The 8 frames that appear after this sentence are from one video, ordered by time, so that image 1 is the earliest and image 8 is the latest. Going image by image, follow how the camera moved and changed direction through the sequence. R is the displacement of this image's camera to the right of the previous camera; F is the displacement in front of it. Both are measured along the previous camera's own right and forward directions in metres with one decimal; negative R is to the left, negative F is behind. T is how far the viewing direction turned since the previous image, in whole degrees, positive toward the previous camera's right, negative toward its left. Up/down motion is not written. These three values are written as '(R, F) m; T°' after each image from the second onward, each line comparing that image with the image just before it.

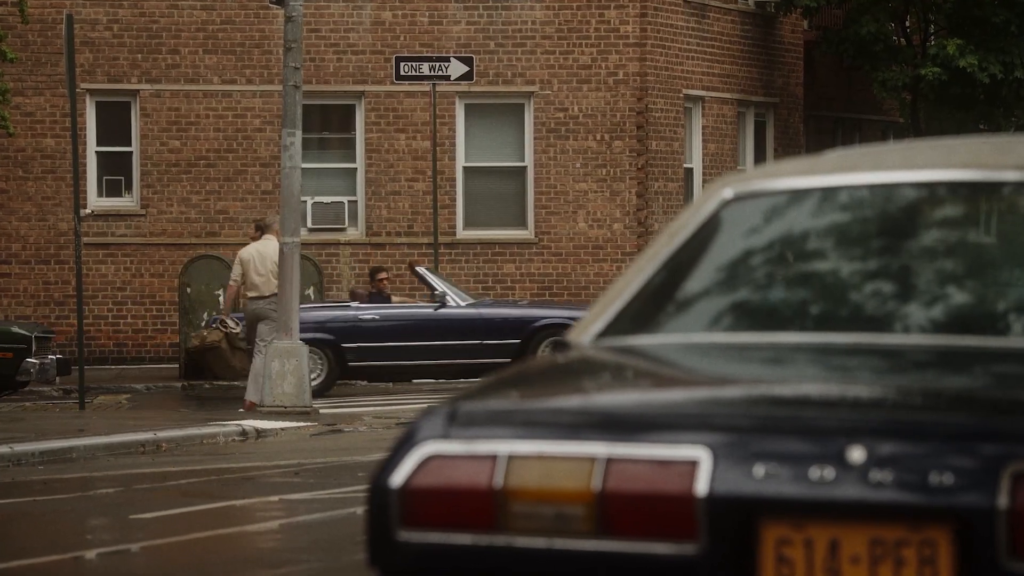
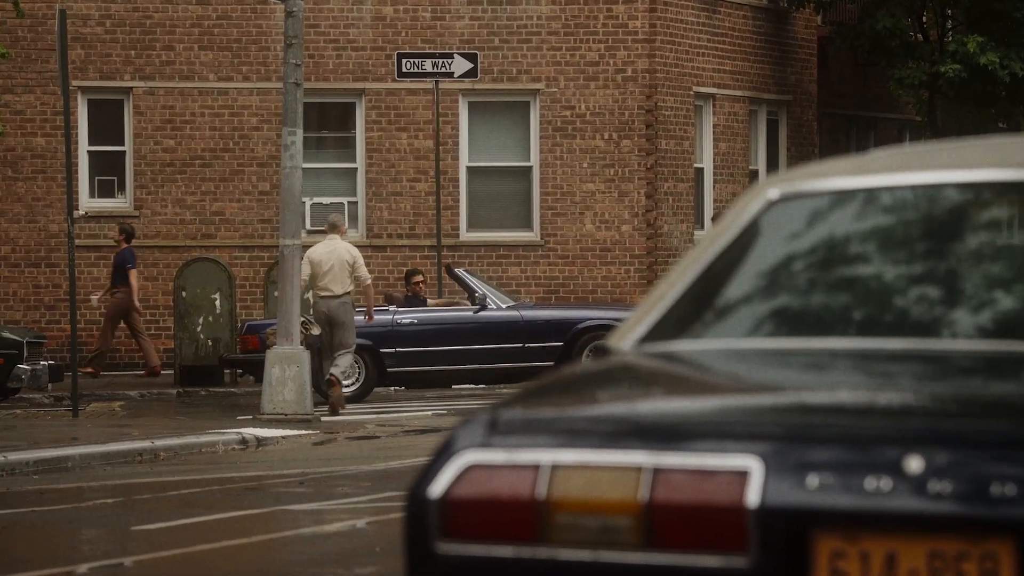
(-0.1, +0.7) m; 0°
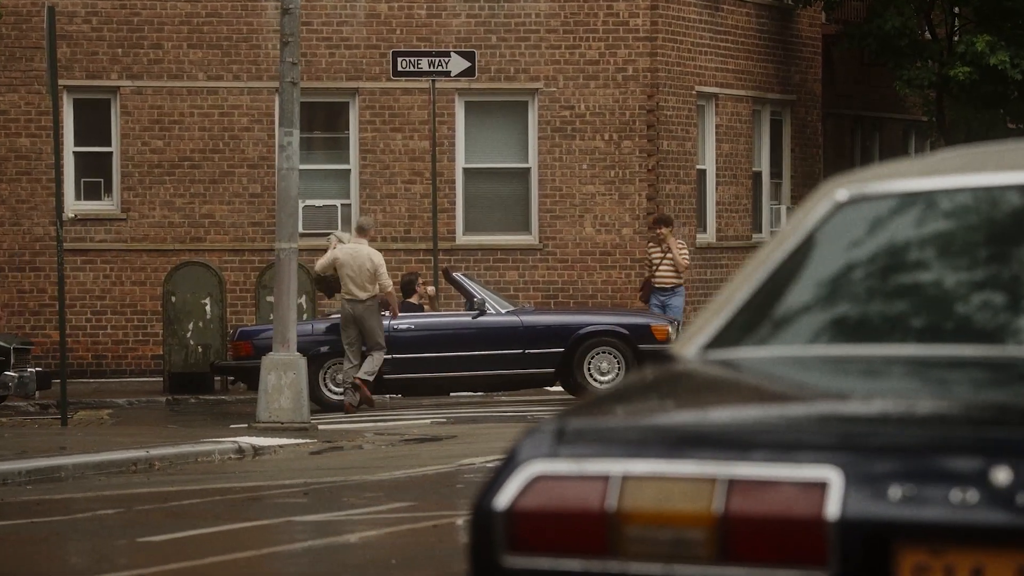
(-0.3, +0.6) m; +1°
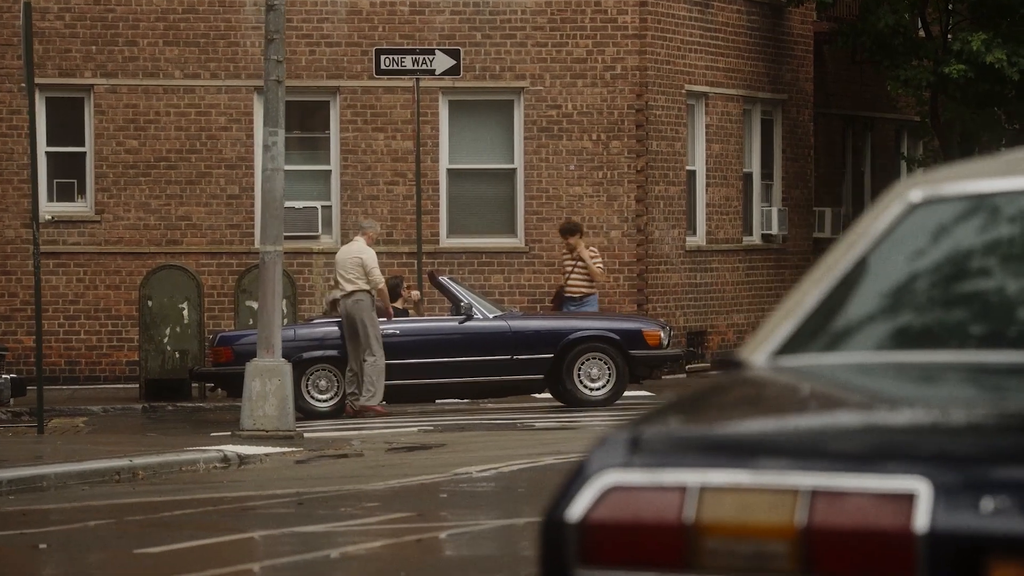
(-0.3, +0.6) m; +1°
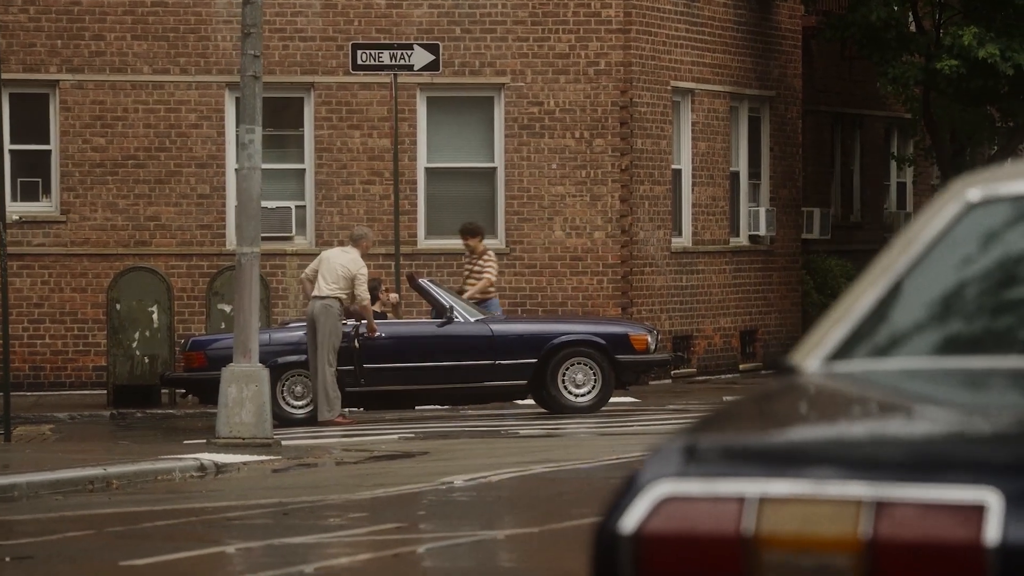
(-0.1, +0.7) m; +1°
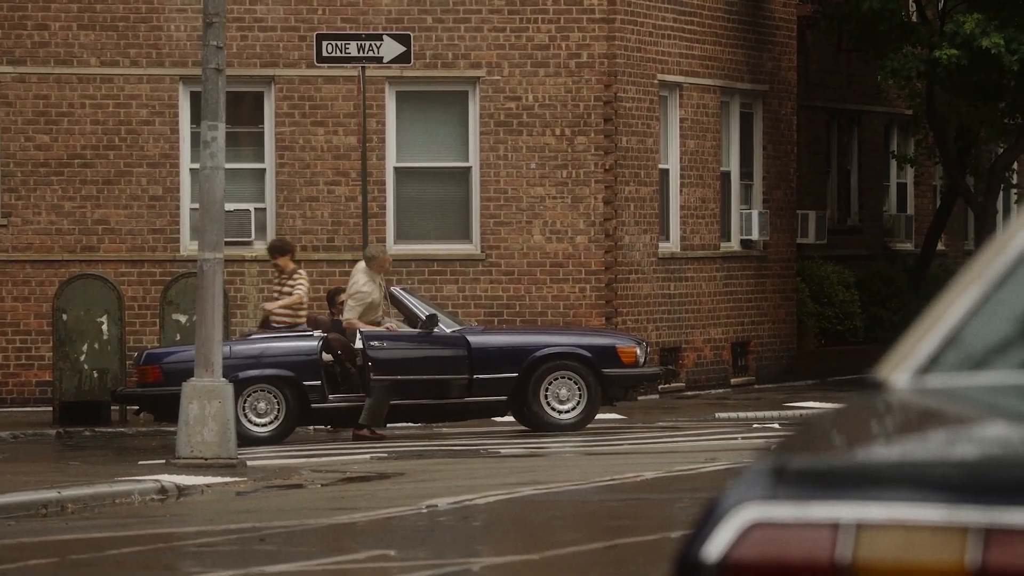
(0.0, +1.5) m; +1°
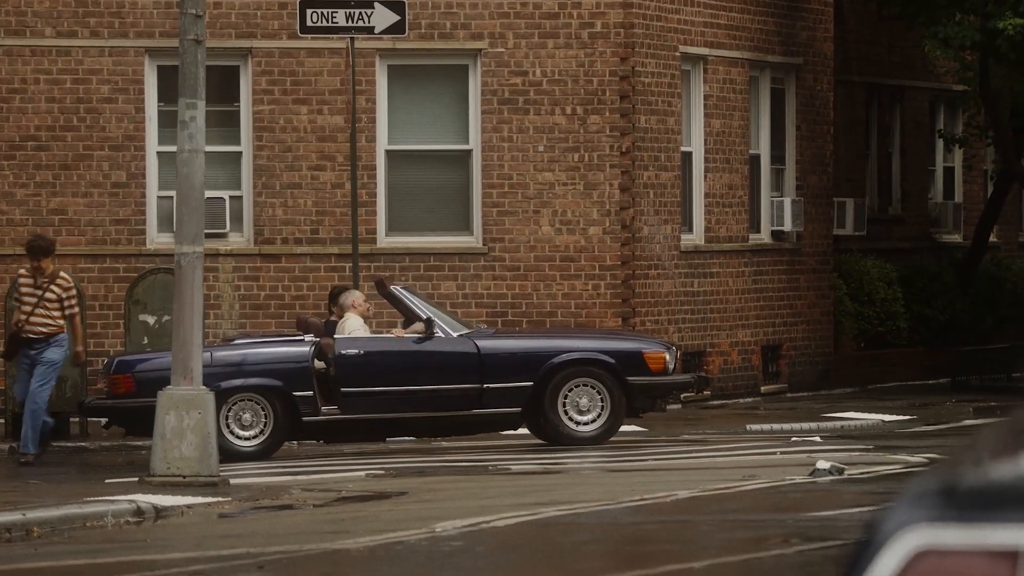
(-0.1, +2.1) m; 0°
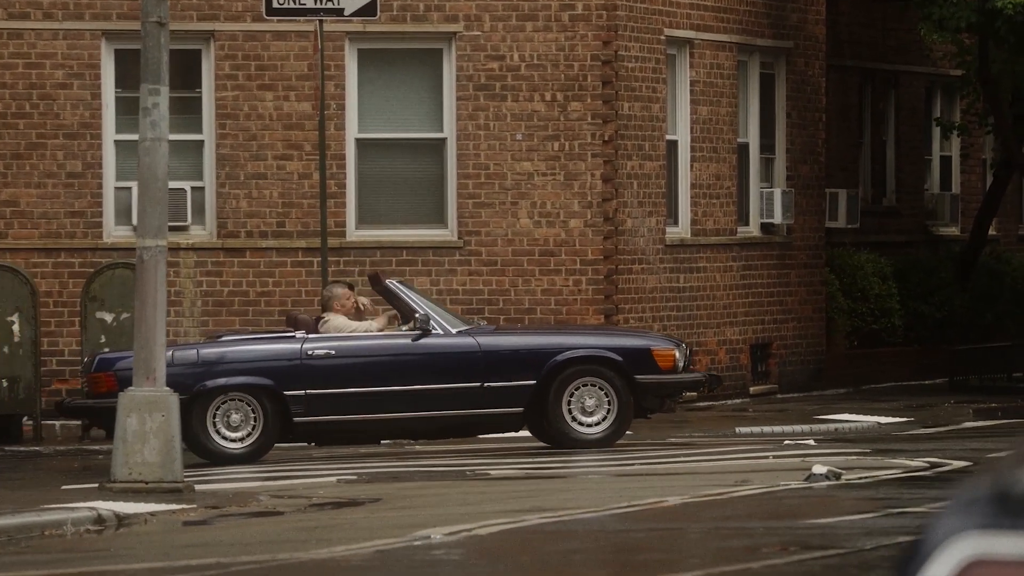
(0.0, +0.9) m; +1°
